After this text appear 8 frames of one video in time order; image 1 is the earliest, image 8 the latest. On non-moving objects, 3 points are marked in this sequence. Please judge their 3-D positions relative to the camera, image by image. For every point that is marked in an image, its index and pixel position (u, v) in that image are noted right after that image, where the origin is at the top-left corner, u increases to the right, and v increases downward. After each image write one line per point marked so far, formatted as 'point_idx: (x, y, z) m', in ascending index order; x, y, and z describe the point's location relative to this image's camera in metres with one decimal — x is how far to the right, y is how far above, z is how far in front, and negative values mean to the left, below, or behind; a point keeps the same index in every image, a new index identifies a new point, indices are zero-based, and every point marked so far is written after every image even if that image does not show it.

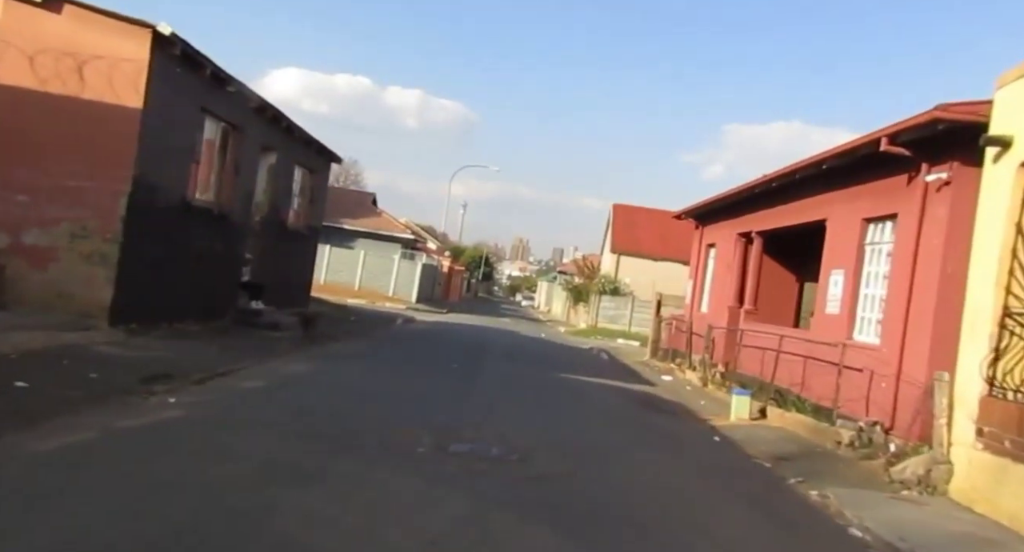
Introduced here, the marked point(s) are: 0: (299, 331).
0: (-4.6, -1.3, +18.8) m
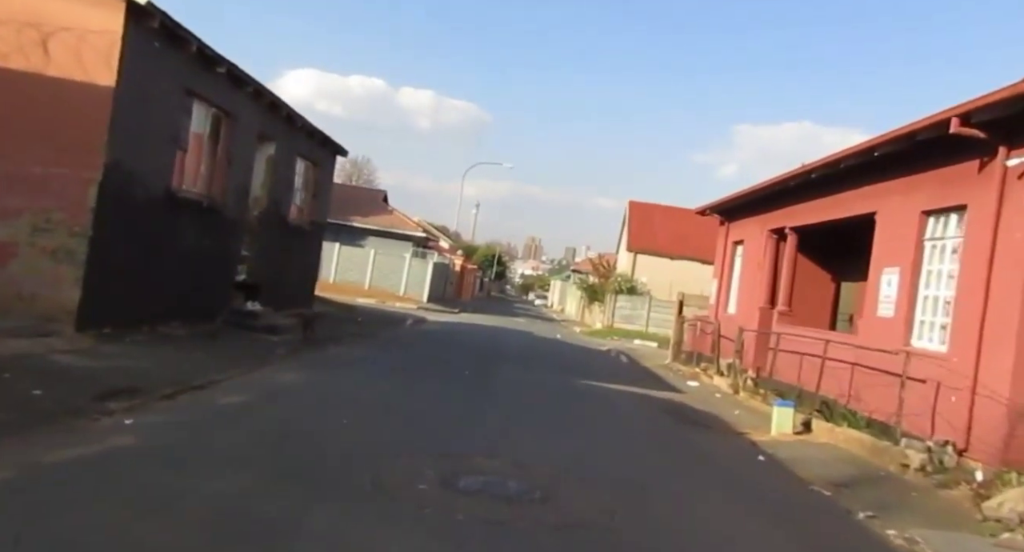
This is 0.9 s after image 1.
0: (-4.3, -1.3, +17.5) m
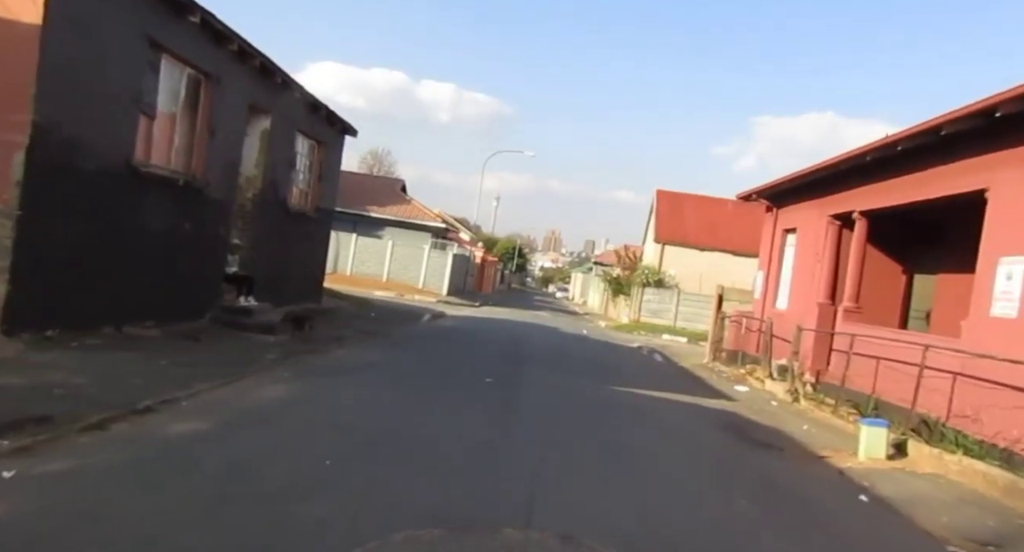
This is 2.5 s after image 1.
0: (-3.8, -1.1, +15.4) m
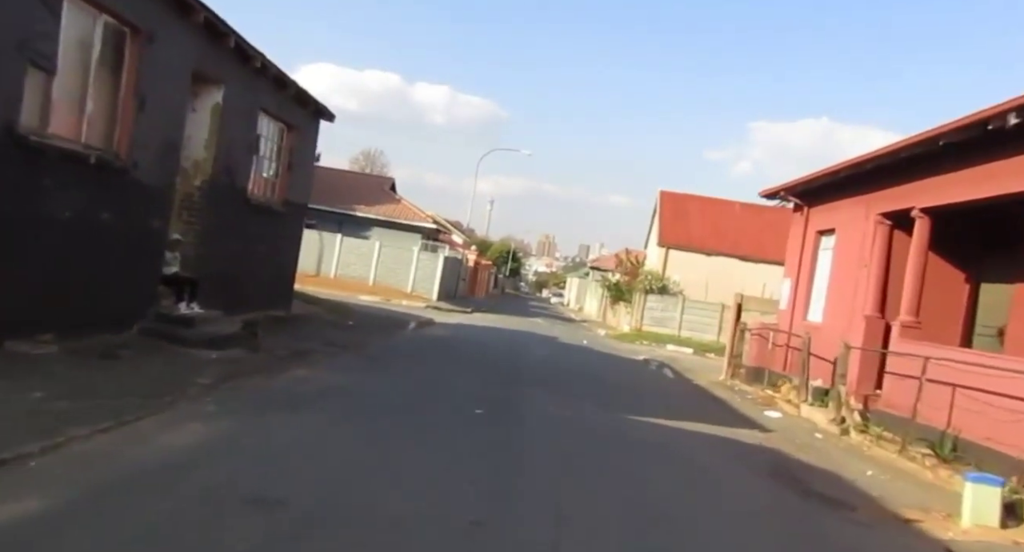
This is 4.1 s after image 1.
0: (-3.9, -1.1, +12.8) m
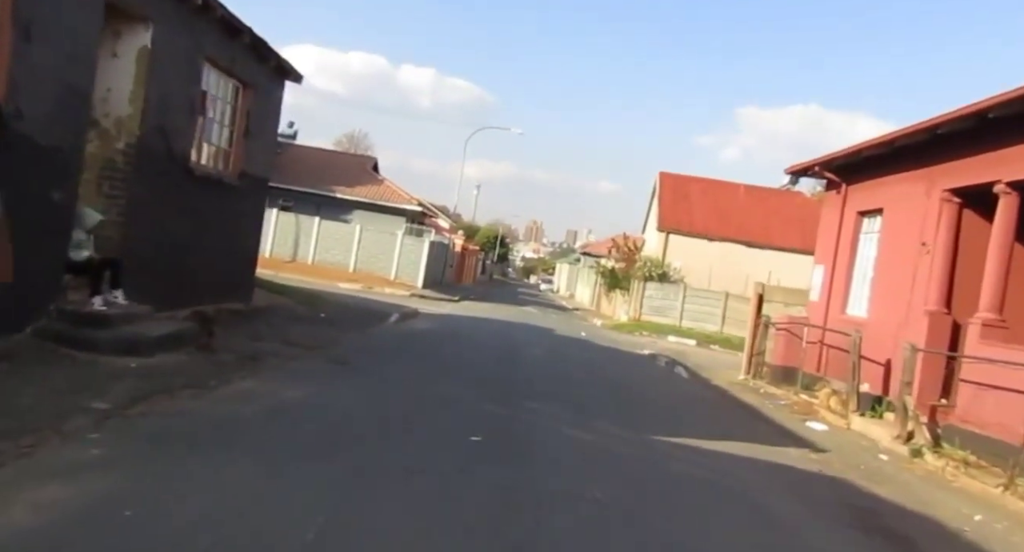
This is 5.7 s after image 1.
0: (-3.9, -1.0, +10.2) m
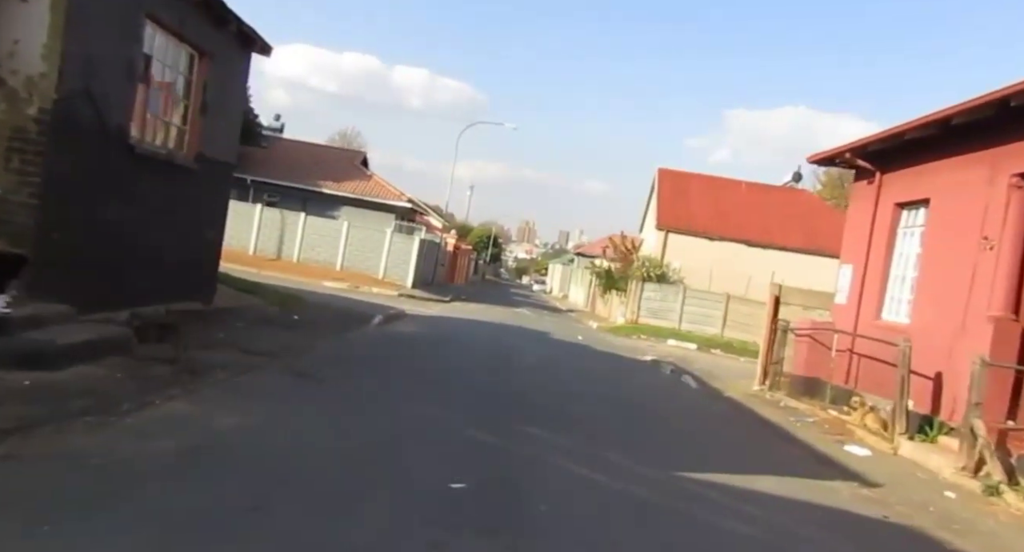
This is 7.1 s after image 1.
0: (-3.9, -0.9, +8.3) m
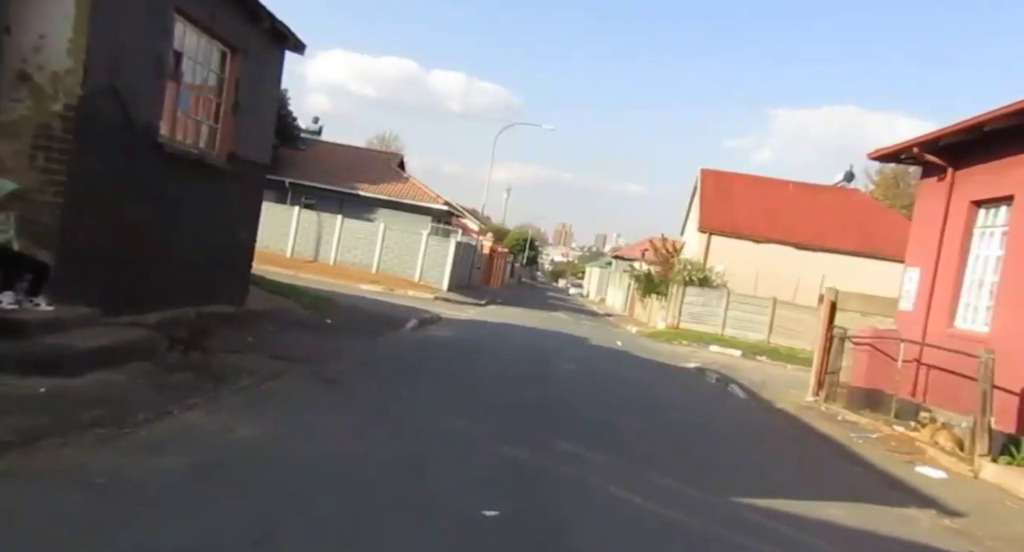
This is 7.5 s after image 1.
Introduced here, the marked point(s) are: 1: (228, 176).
0: (-3.6, -1.0, +7.6) m
1: (-4.5, +1.6, +13.8) m
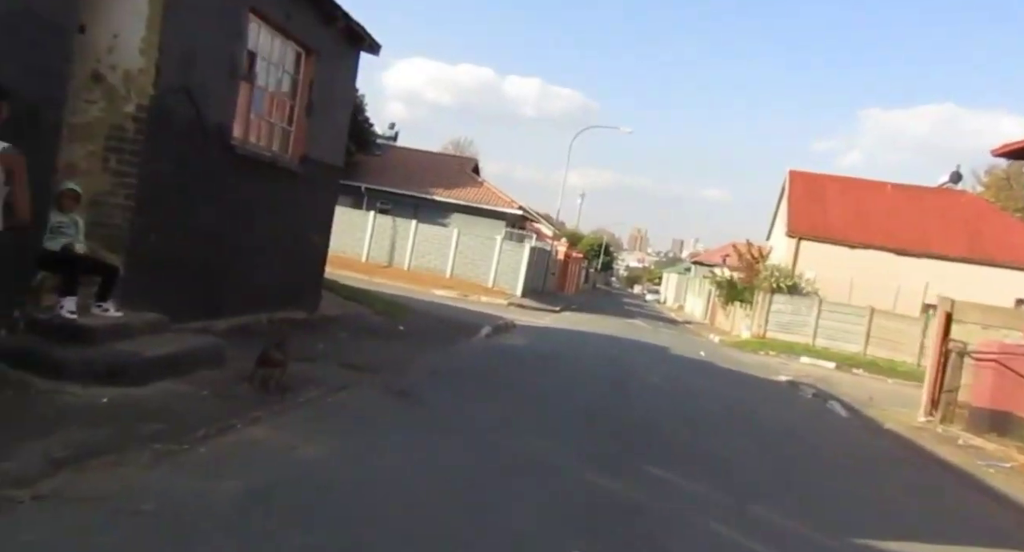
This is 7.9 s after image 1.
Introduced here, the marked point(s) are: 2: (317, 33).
0: (-2.9, -1.0, +6.8) m
1: (-3.3, +1.5, +13.2) m
2: (-2.9, +3.5, +12.1) m
